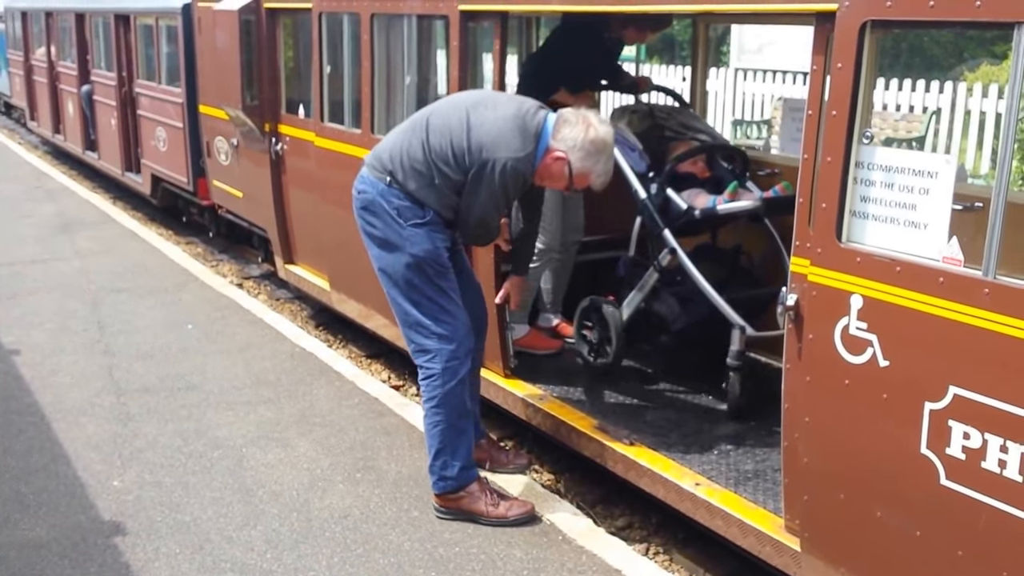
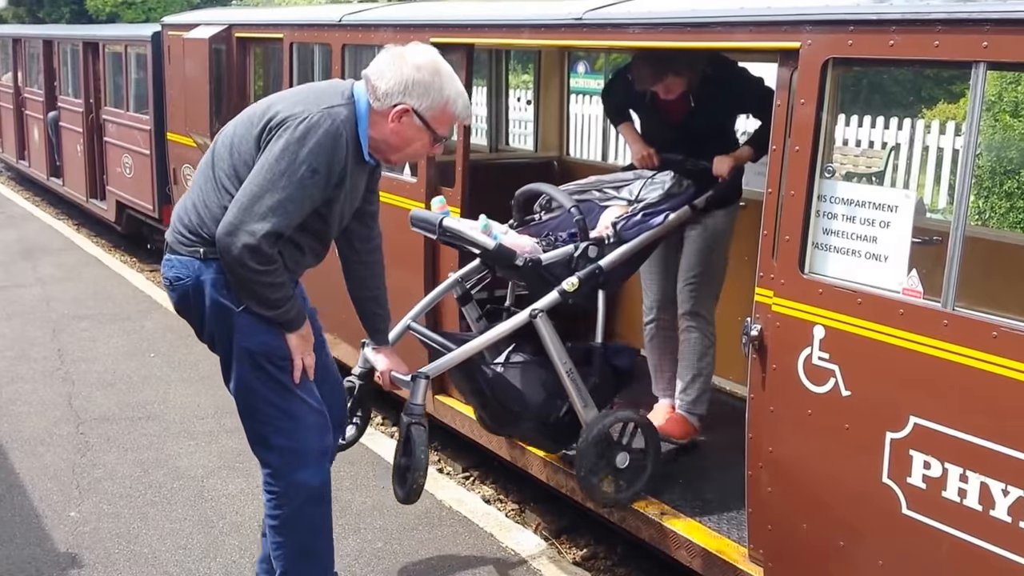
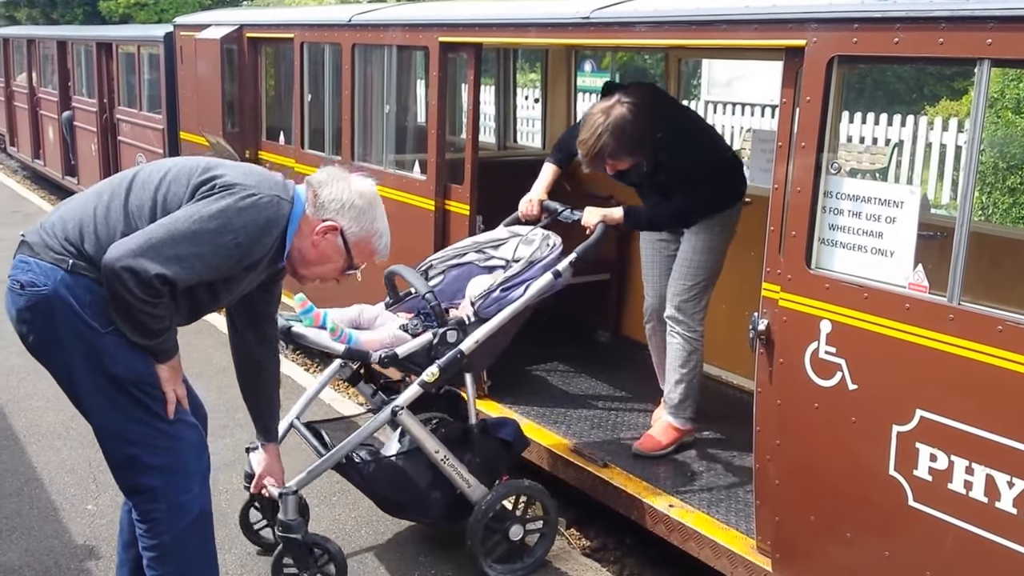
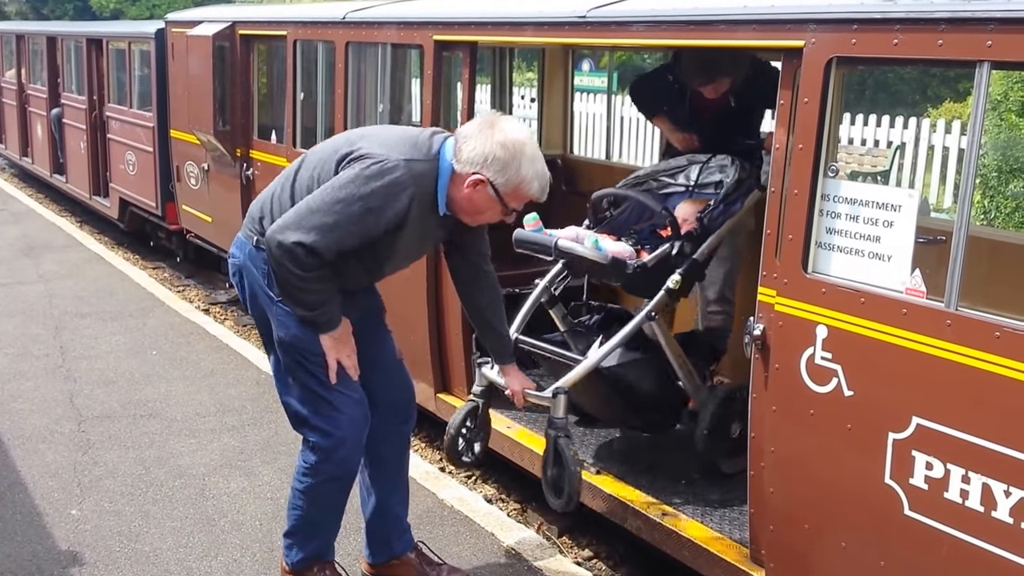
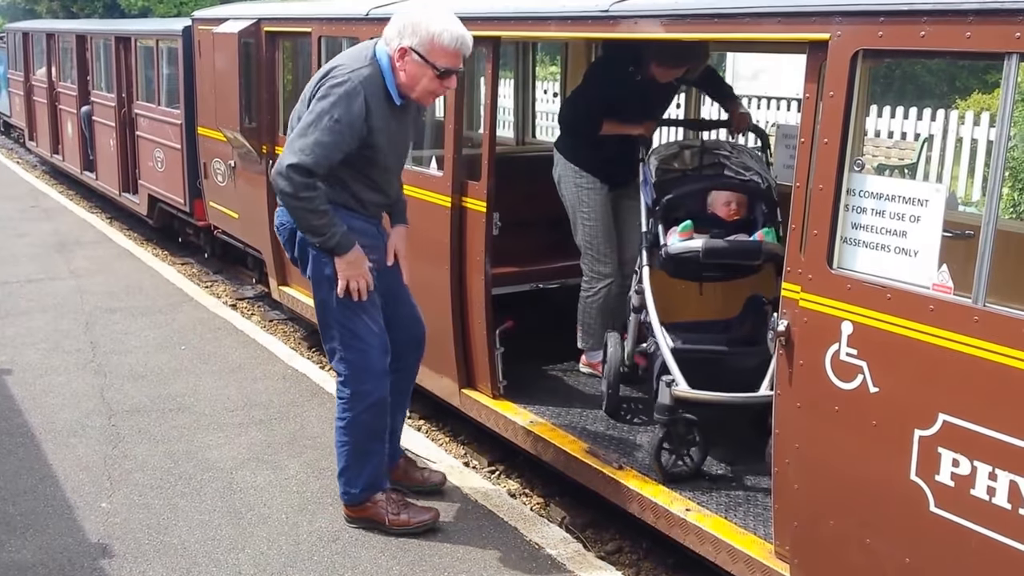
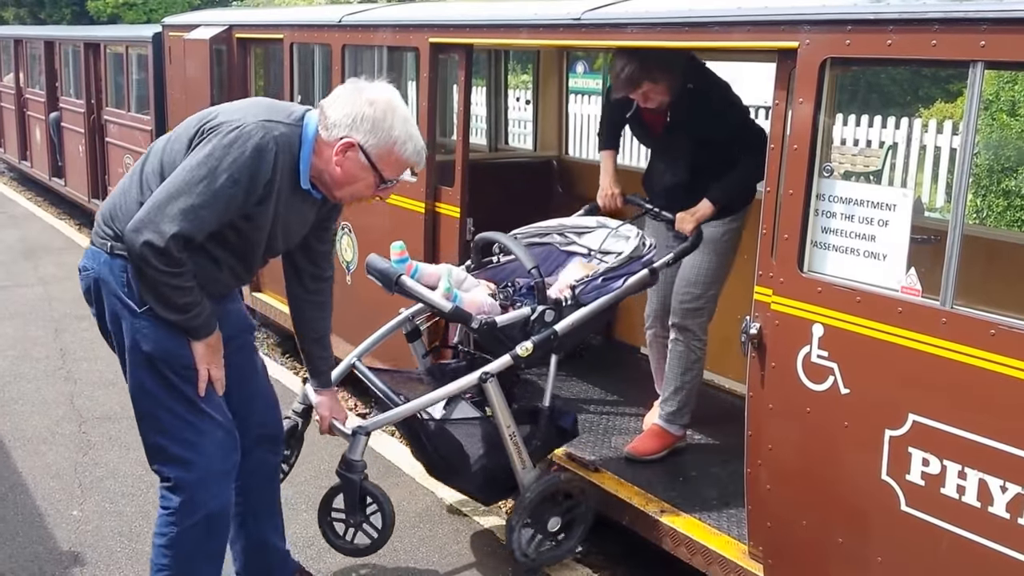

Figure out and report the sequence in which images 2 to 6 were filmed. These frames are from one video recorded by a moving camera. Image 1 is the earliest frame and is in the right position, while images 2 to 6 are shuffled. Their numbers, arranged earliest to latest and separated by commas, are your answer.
5, 4, 2, 6, 3
